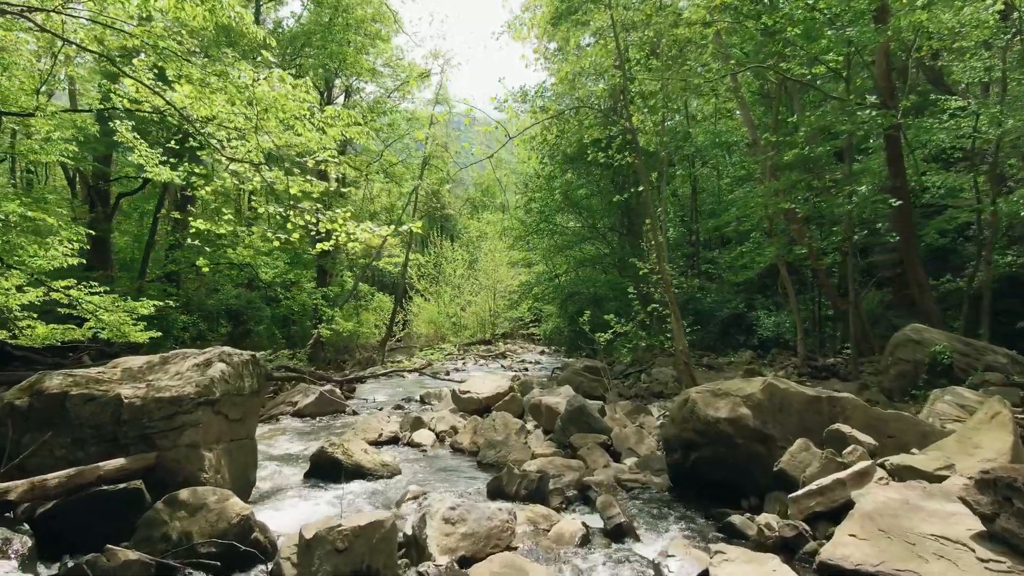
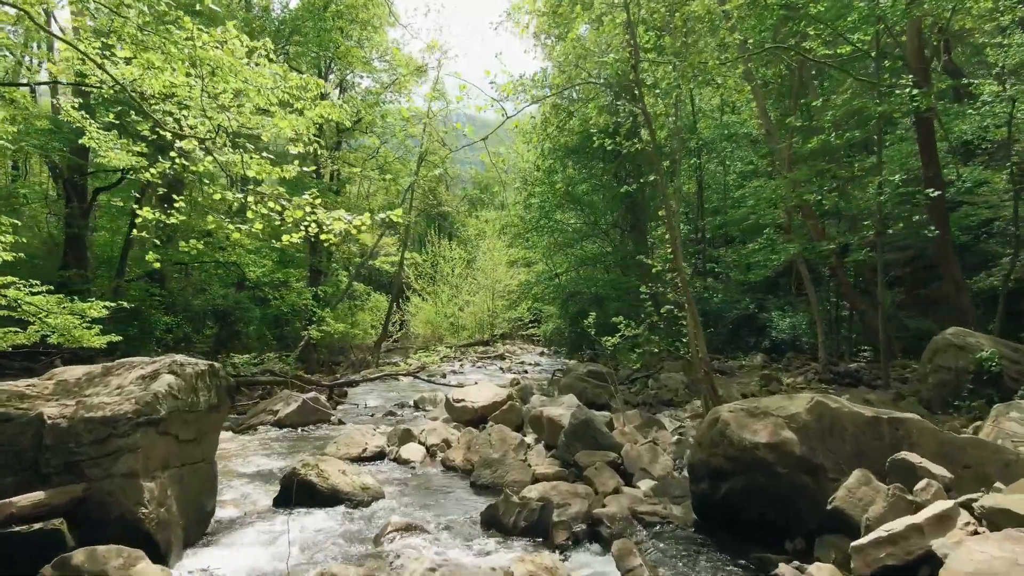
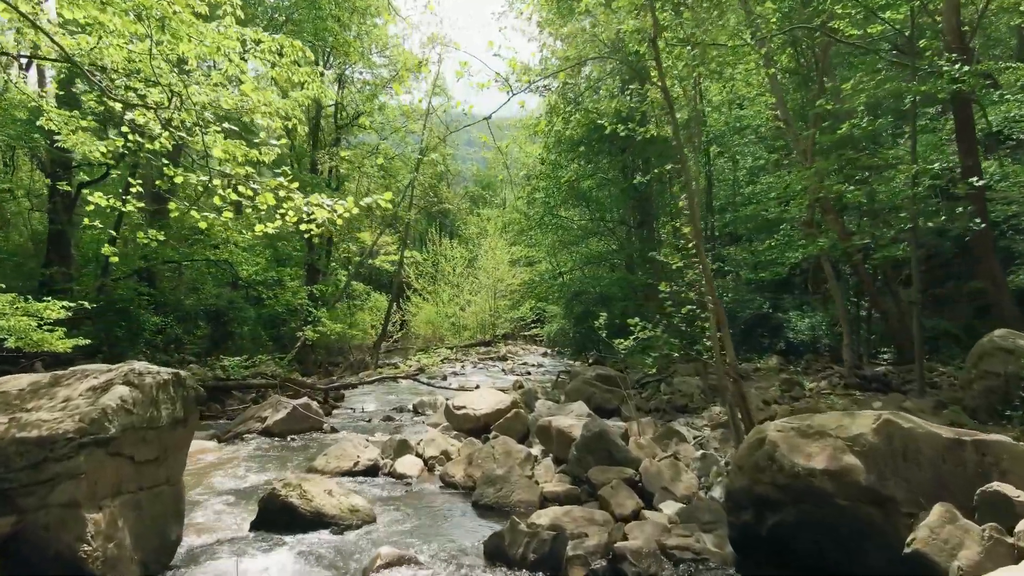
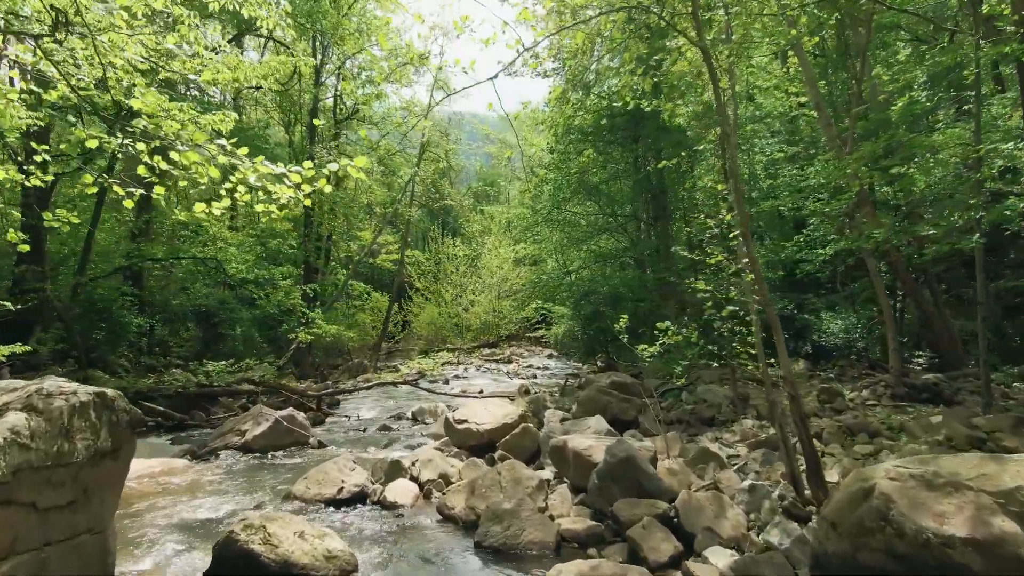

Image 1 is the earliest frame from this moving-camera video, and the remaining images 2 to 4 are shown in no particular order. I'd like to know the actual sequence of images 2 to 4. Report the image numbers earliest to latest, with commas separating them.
2, 3, 4
